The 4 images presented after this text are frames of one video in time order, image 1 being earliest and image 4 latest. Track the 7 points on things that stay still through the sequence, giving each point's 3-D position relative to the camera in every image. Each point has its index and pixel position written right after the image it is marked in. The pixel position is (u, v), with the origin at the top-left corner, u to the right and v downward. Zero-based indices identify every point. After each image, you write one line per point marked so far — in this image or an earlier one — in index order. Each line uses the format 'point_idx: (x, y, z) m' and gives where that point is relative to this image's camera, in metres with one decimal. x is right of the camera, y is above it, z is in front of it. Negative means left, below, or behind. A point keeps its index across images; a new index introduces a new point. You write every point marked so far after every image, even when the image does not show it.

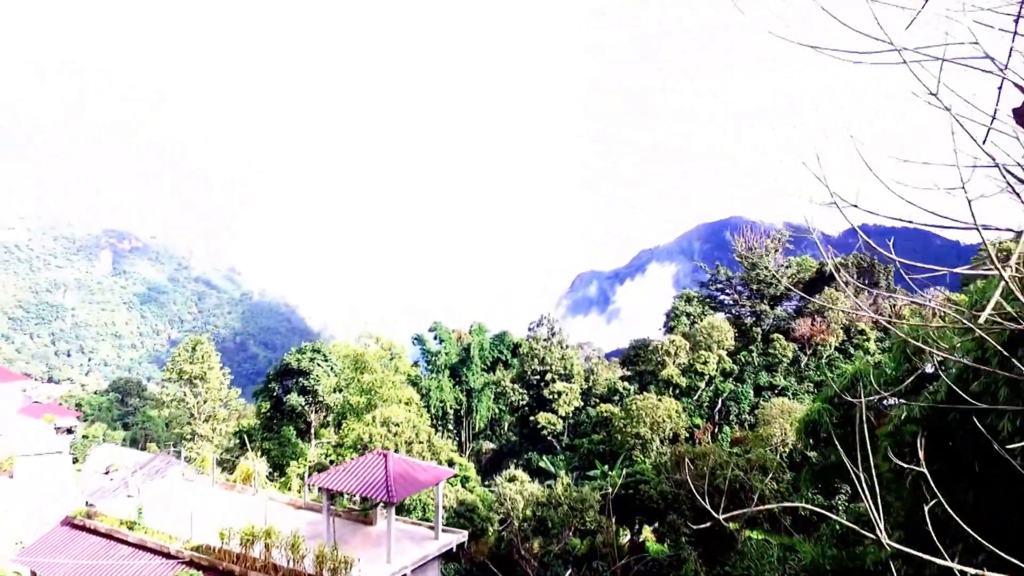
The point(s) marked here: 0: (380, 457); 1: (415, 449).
0: (-2.8, -3.7, +12.0) m
1: (-3.2, -5.3, +18.4) m
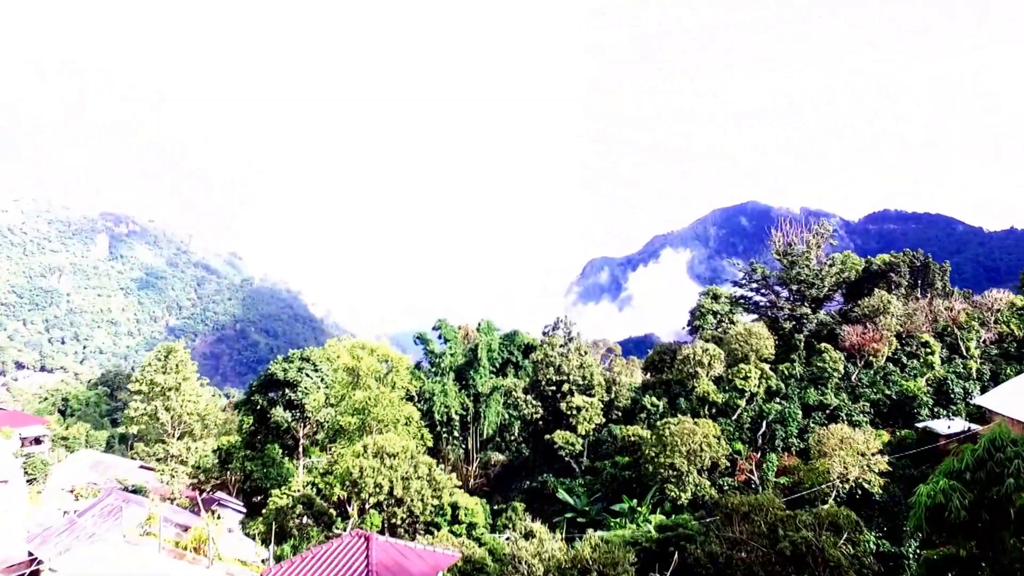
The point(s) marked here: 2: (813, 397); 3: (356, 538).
0: (-2.4, -4.0, +9.3) m
1: (-2.8, -5.5, +15.7) m
2: (+9.8, -3.6, +18.7) m
3: (-2.5, -4.0, +9.3) m
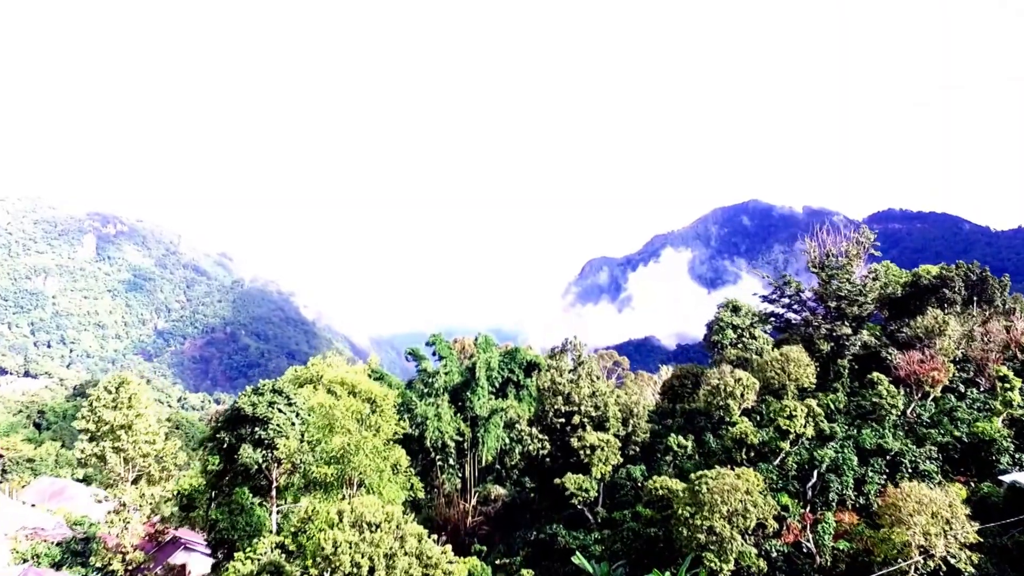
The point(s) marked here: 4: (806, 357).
0: (-2.1, -4.8, +6.5) m
1: (-2.6, -6.2, +12.8) m
2: (+10.0, -4.3, +16.0) m
3: (-2.2, -4.7, +6.5) m
4: (+10.3, -2.4, +20.0) m
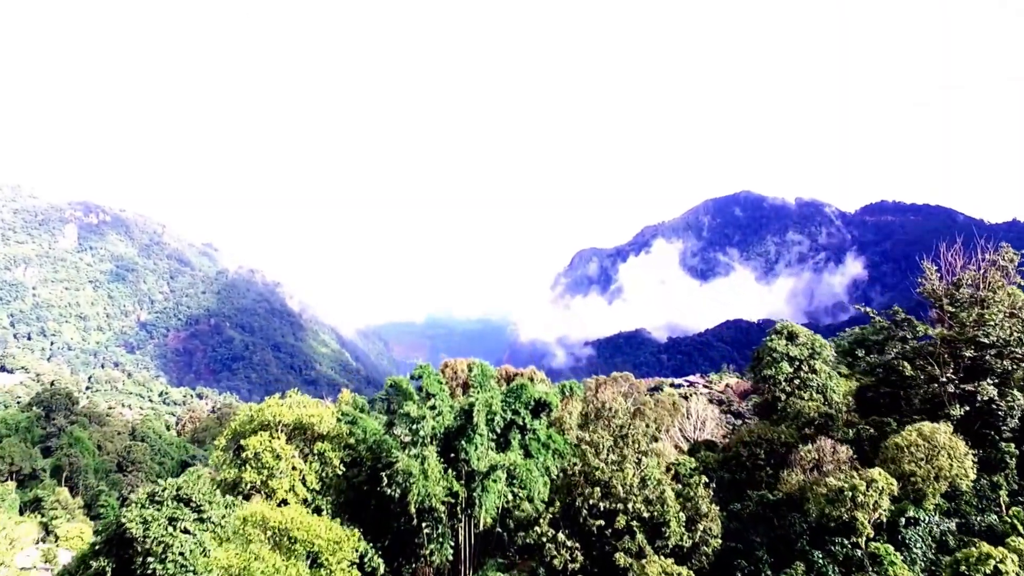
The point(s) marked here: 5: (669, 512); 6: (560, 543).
0: (-1.4, -6.3, +0.1) m
1: (-1.9, -7.6, +6.4) m
2: (+10.6, -5.6, +9.8) m
3: (-1.5, -6.3, +0.1) m
4: (+10.8, -3.7, +13.8) m
5: (+4.0, -5.7, +14.7) m
6: (+1.3, -6.9, +15.6) m
